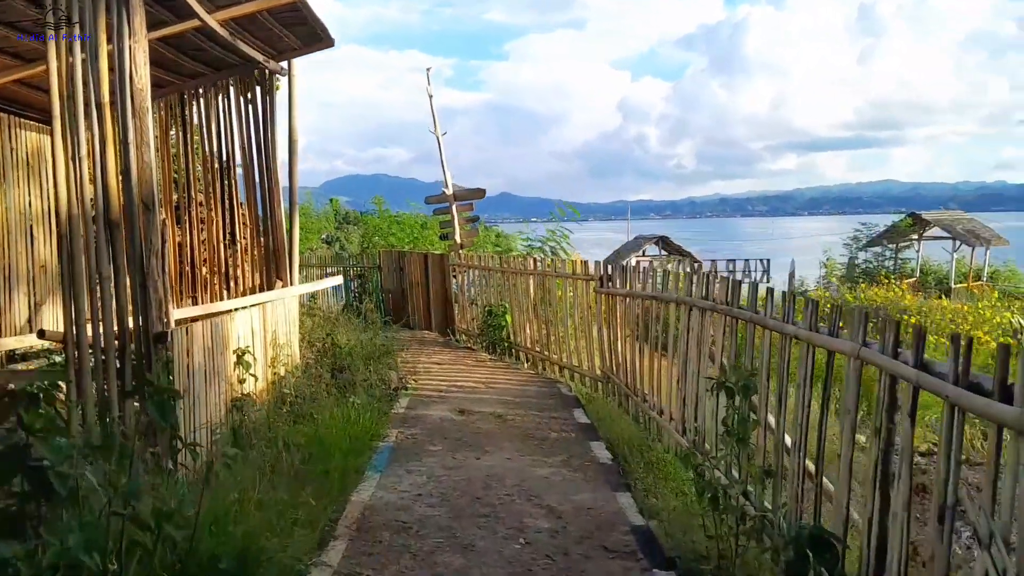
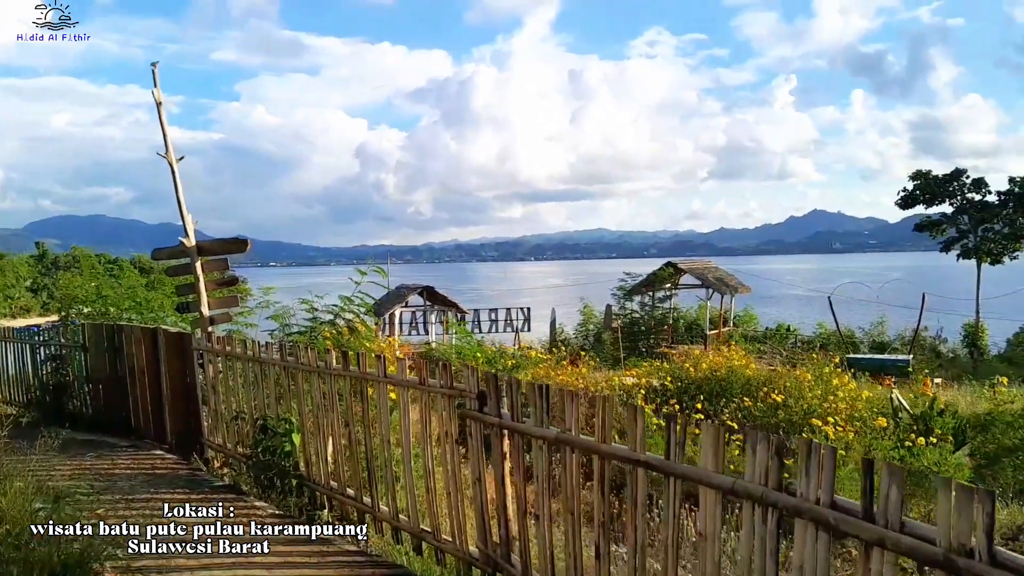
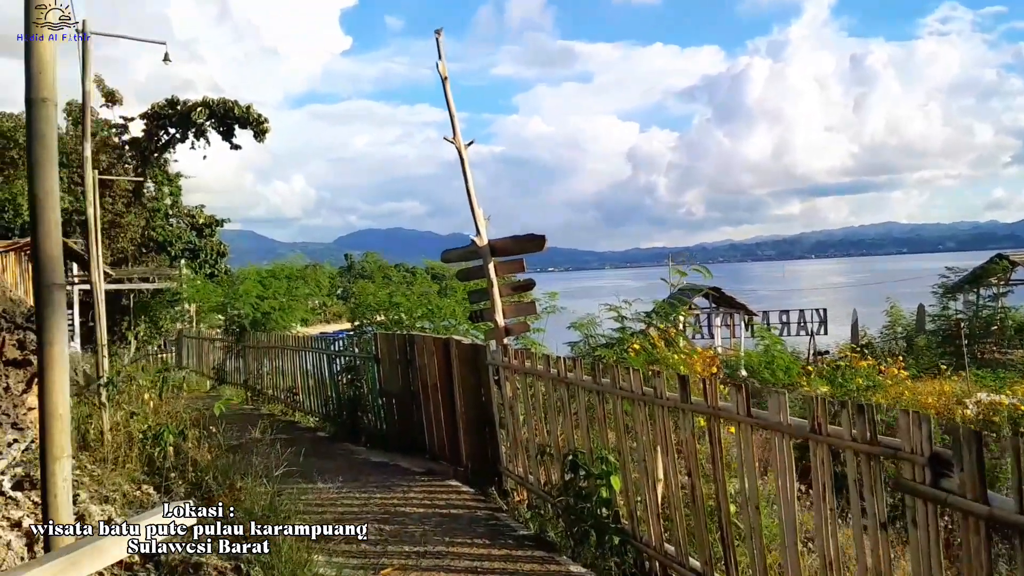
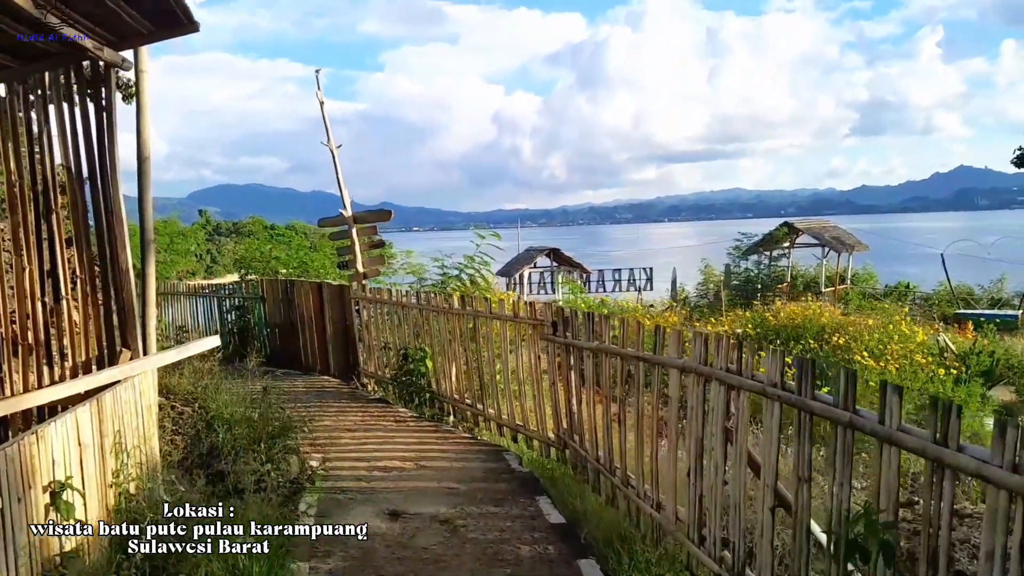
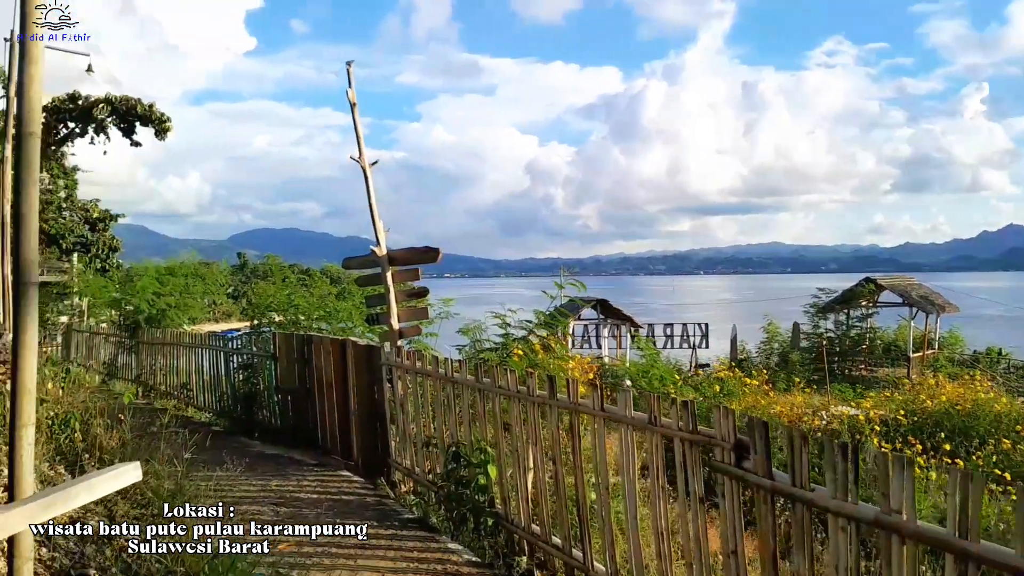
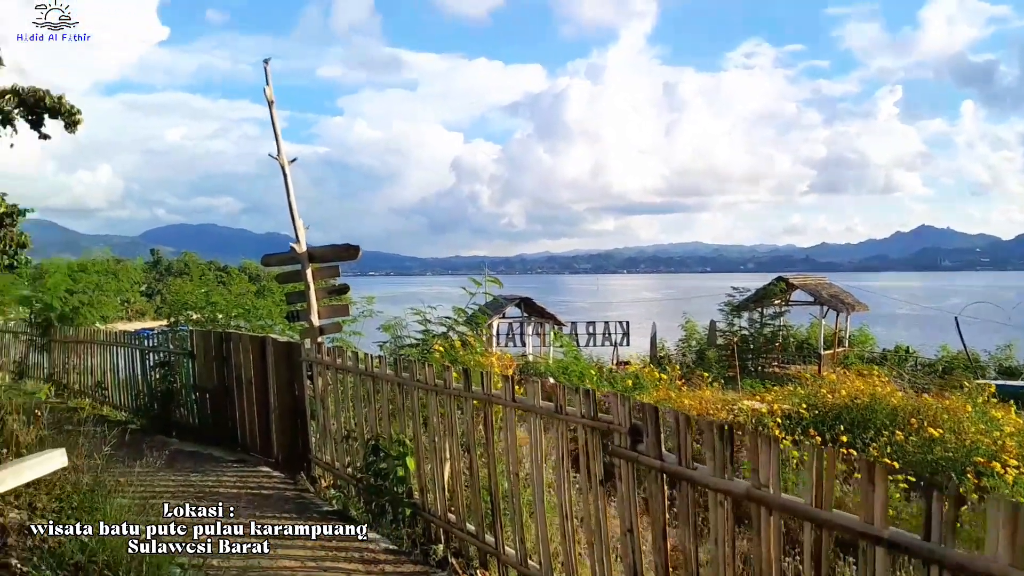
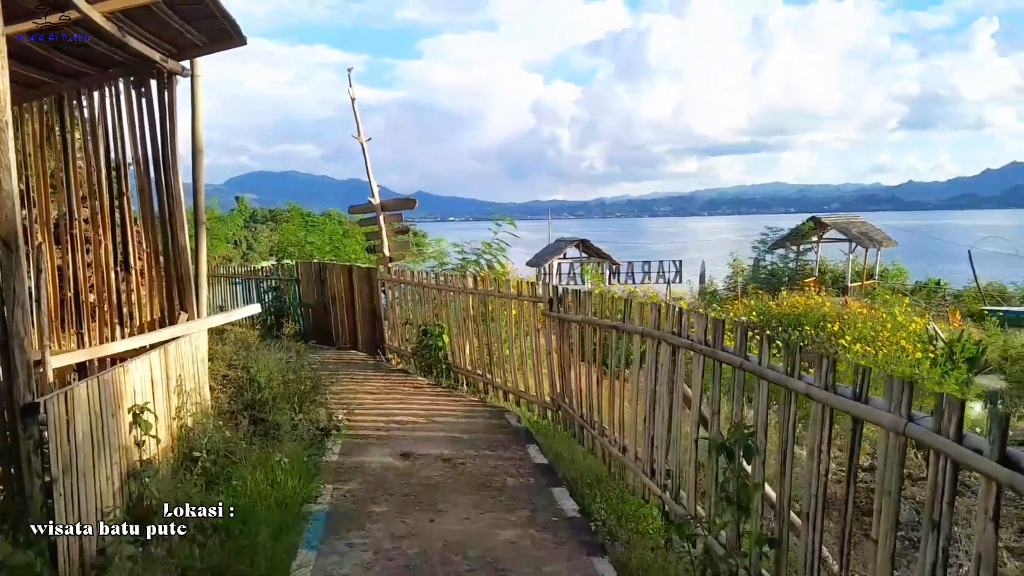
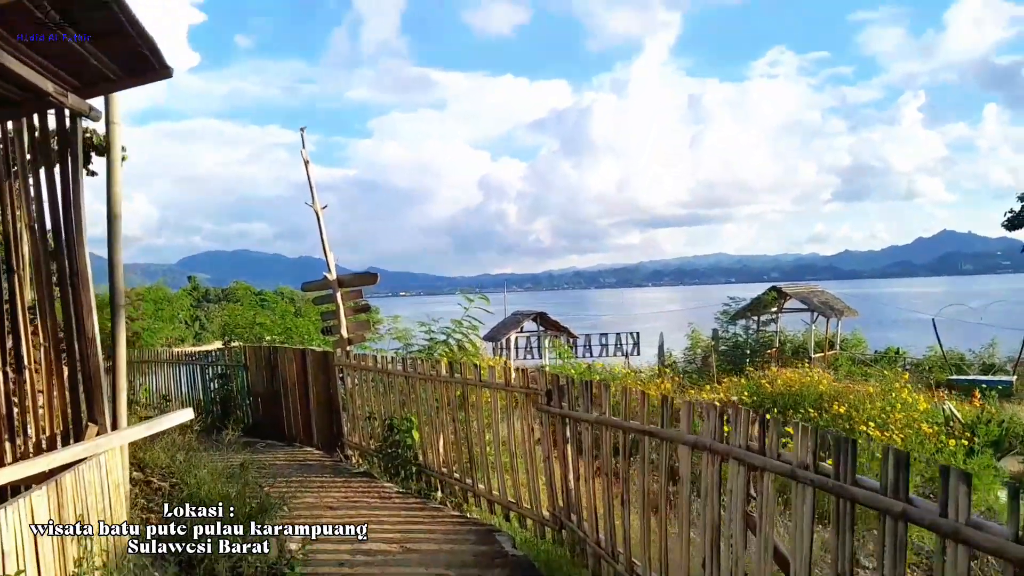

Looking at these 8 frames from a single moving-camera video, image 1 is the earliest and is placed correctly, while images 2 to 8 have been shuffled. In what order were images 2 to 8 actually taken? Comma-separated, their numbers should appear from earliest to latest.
7, 4, 8, 2, 6, 5, 3
